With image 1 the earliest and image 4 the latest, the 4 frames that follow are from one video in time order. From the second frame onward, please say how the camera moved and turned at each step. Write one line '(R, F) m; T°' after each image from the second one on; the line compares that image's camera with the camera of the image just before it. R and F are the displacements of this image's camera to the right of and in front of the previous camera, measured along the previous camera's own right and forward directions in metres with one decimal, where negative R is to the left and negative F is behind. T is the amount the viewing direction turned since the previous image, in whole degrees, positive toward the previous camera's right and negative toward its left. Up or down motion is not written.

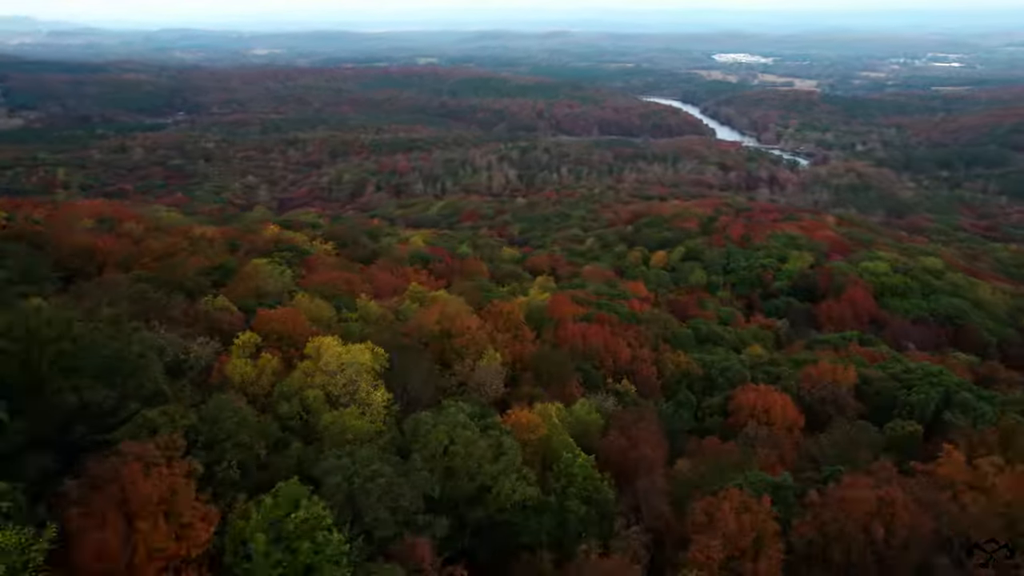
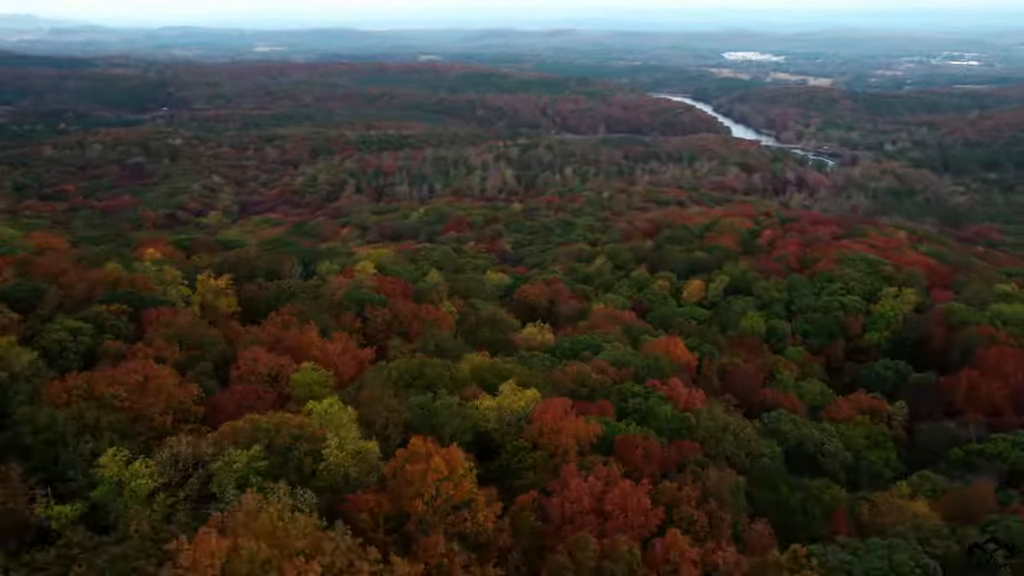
(+0.9, +10.8) m; 0°
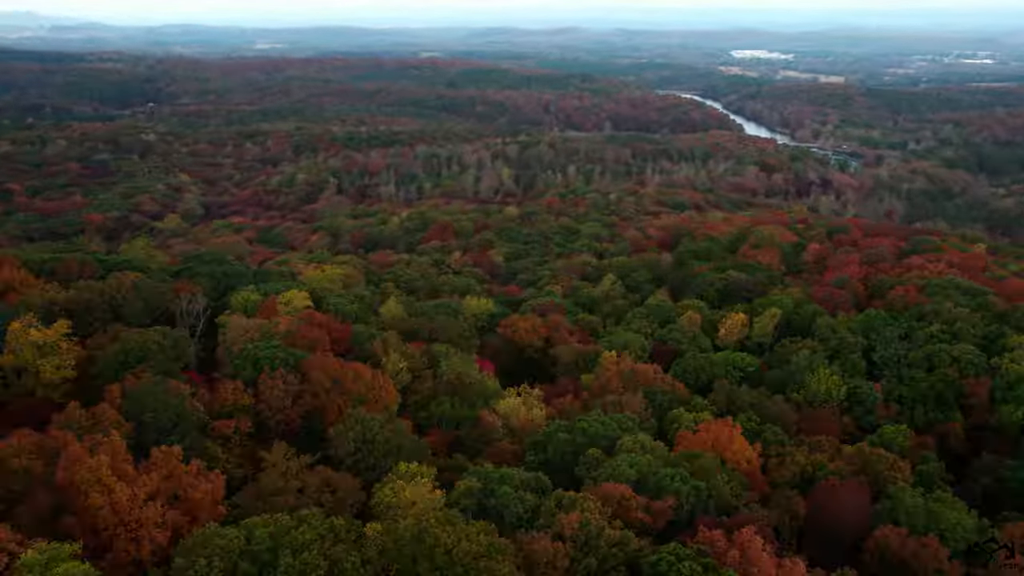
(+0.7, +7.7) m; 0°
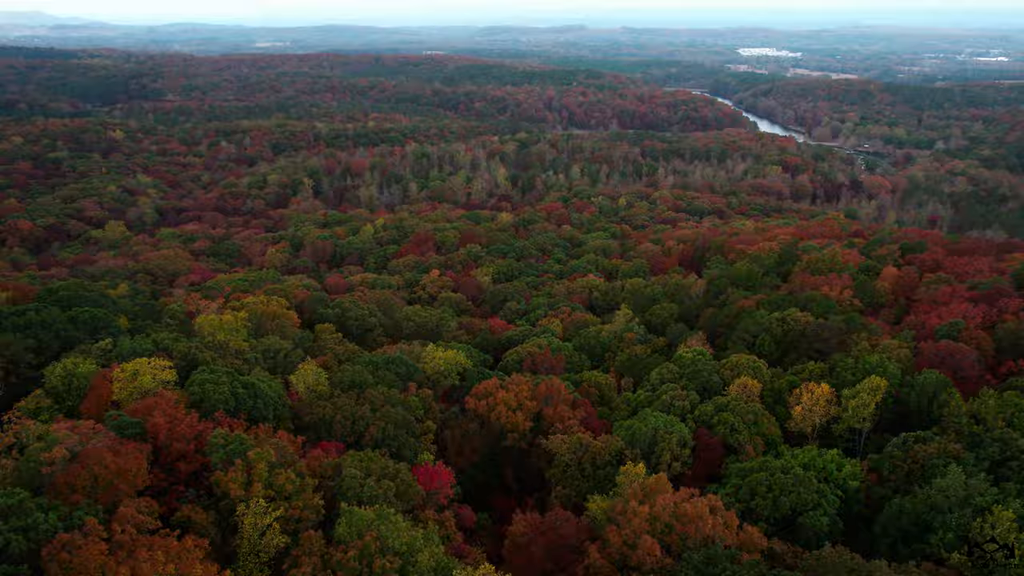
(+0.7, +8.0) m; 0°
